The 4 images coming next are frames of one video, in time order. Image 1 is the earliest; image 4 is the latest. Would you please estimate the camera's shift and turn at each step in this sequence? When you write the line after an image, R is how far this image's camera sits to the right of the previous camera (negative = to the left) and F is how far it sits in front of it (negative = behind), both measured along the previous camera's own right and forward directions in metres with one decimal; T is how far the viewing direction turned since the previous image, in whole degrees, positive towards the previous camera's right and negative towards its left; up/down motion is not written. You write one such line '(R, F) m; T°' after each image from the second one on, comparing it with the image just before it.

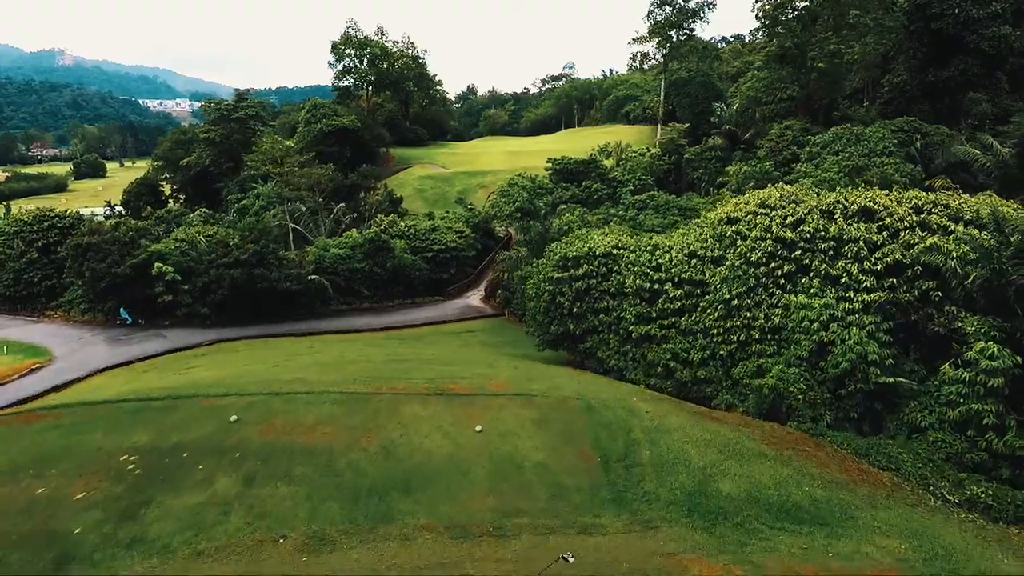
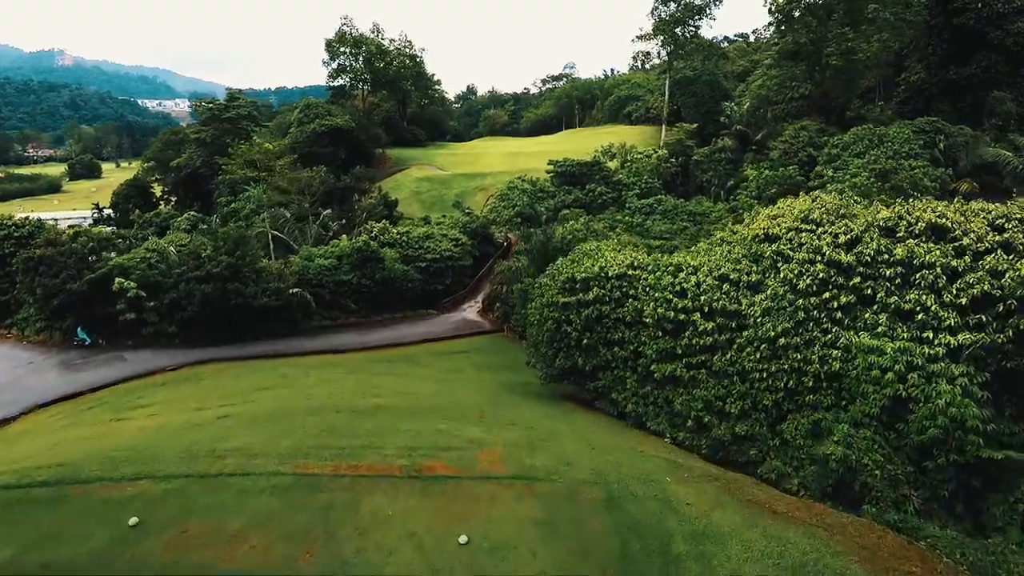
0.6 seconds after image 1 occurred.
(0.0, +1.9) m; 0°
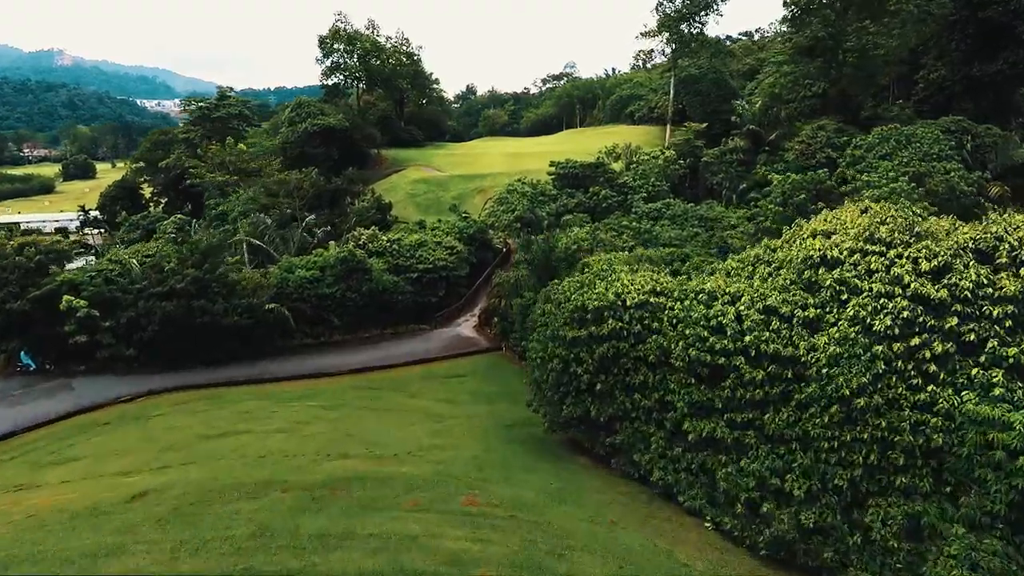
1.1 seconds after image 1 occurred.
(0.0, +2.1) m; 0°
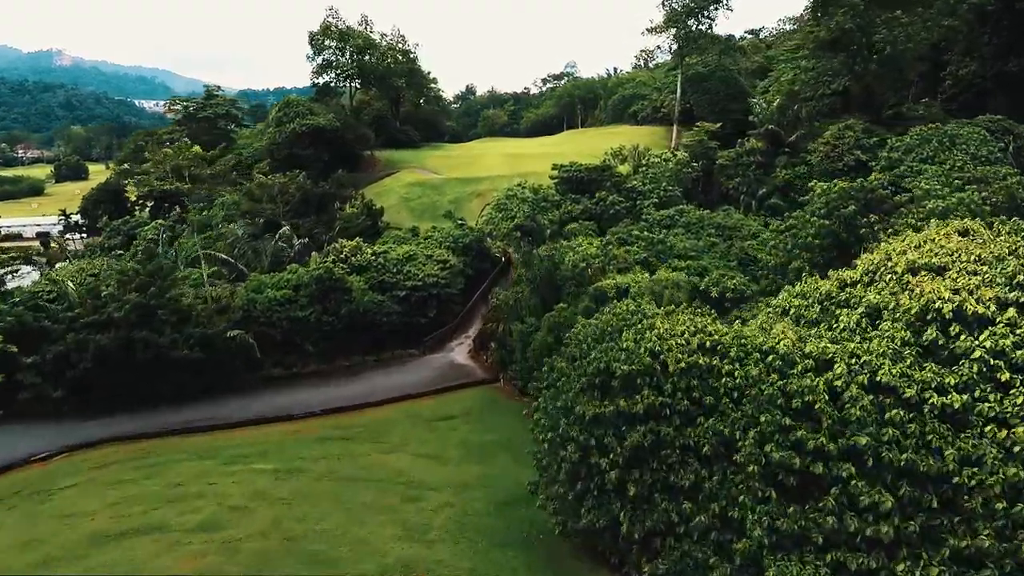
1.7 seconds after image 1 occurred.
(0.0, +2.7) m; 0°
